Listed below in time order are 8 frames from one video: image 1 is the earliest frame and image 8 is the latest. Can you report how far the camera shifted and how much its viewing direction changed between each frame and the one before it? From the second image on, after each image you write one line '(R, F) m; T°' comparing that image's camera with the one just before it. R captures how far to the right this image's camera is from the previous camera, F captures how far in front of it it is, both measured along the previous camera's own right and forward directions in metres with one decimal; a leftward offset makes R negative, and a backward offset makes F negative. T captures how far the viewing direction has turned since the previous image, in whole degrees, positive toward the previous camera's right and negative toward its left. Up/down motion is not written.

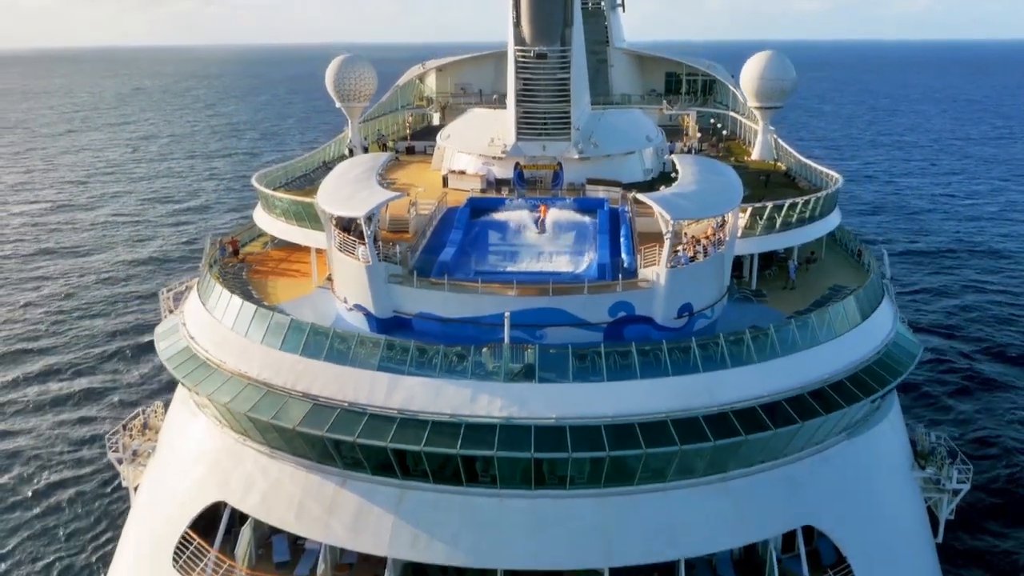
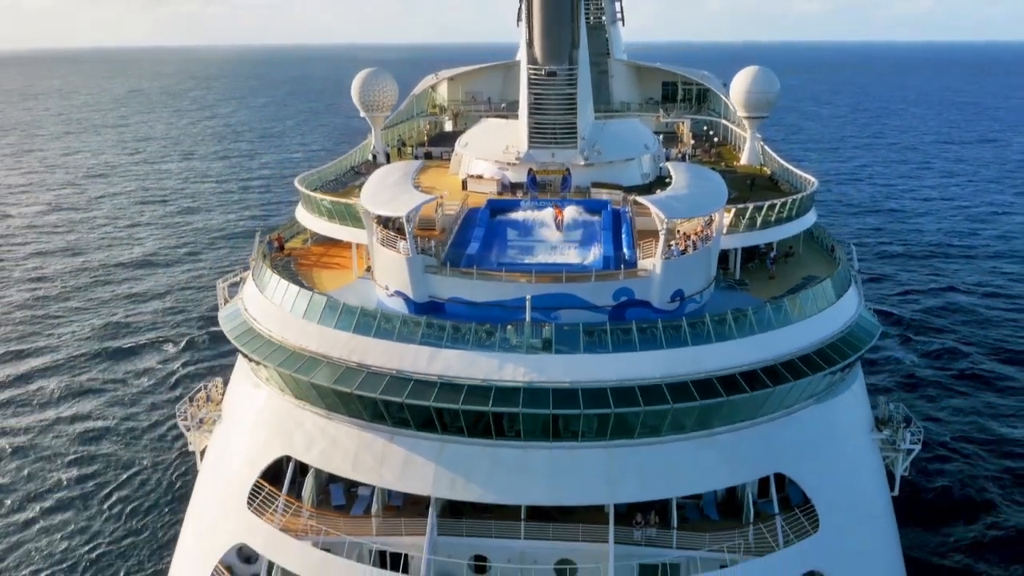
(-0.4, -2.5) m; 0°
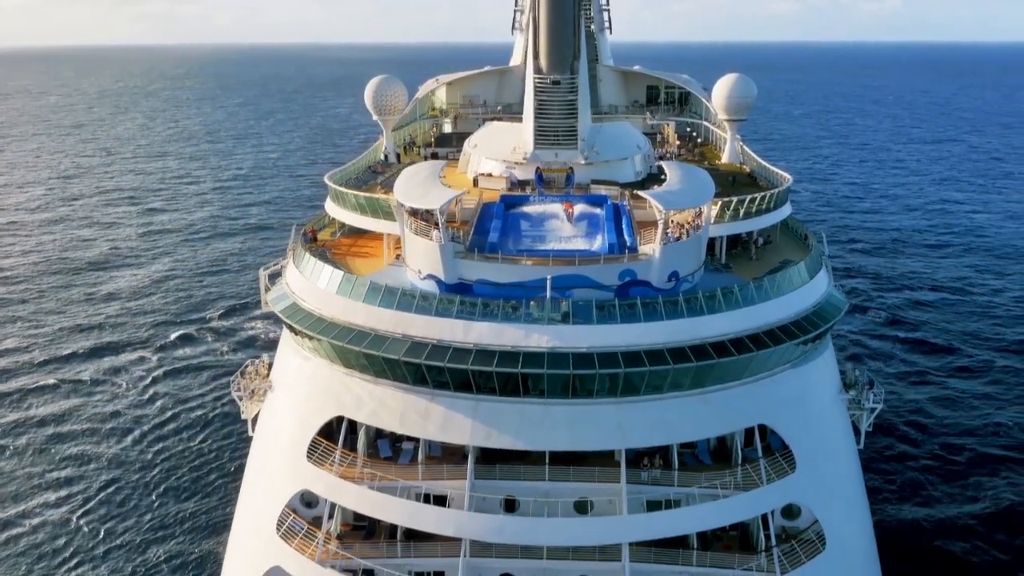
(-1.0, -2.6) m; +2°
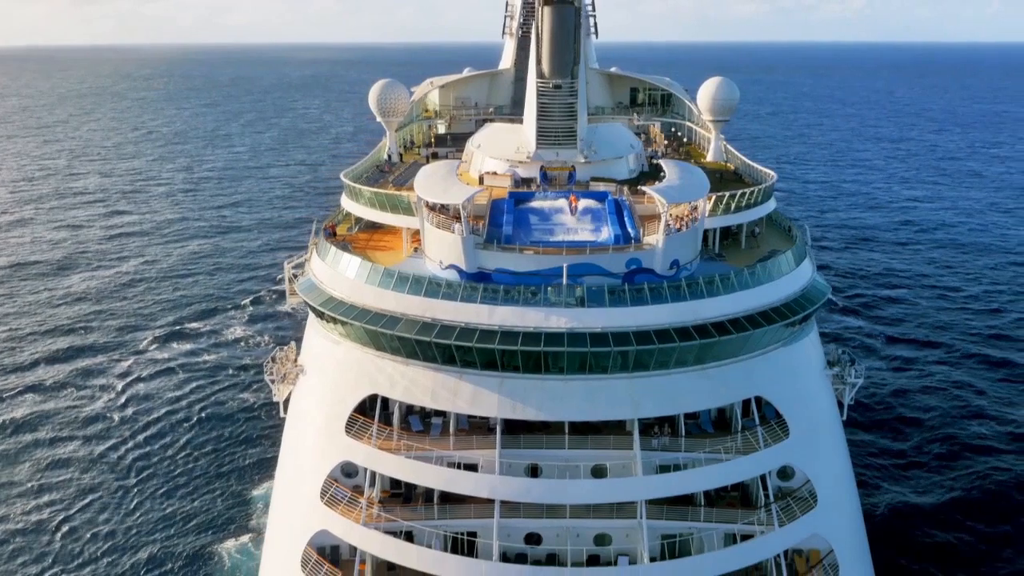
(-1.2, -1.7) m; +2°
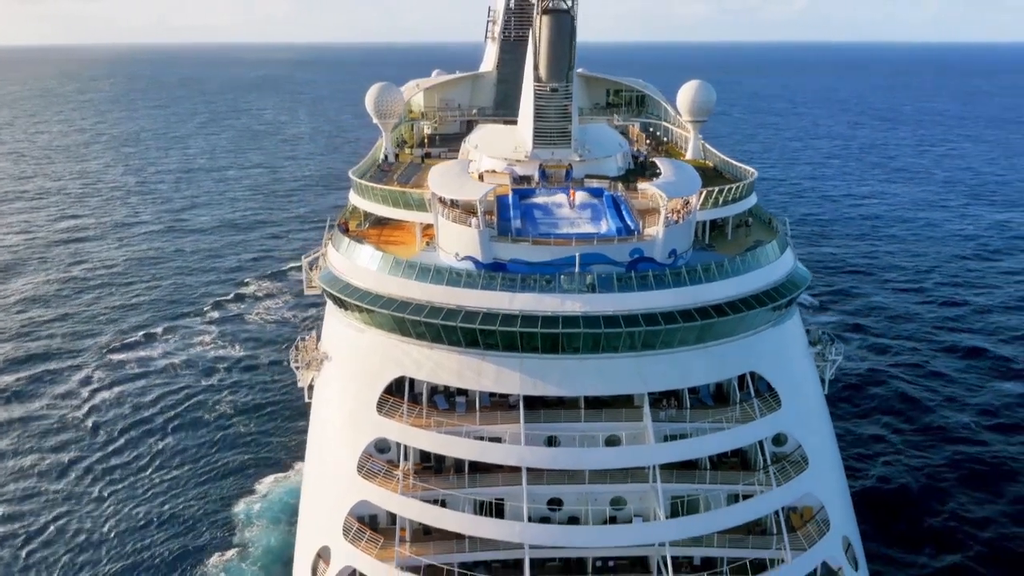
(-1.5, -1.6) m; +3°
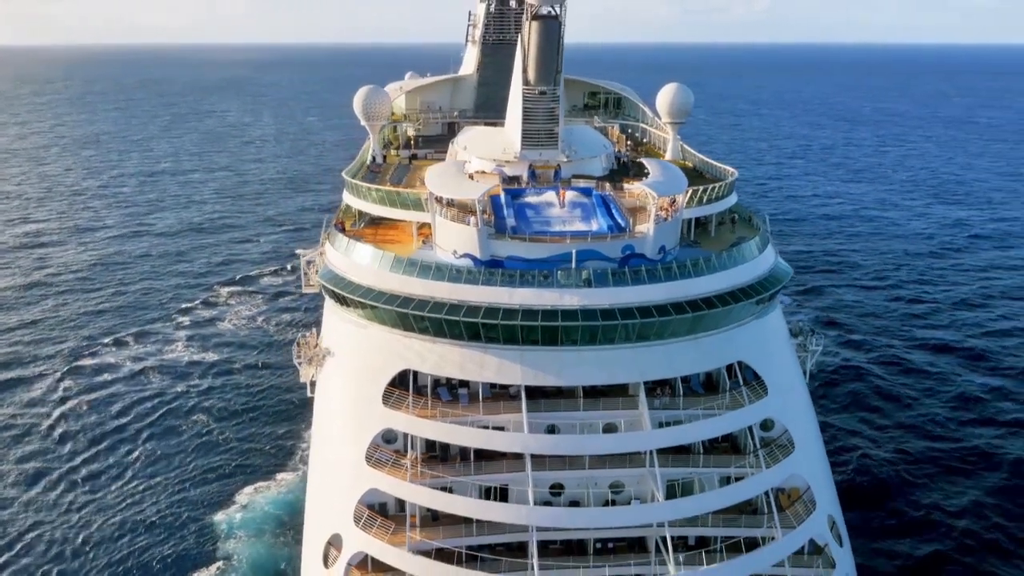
(-0.9, -0.8) m; +2°
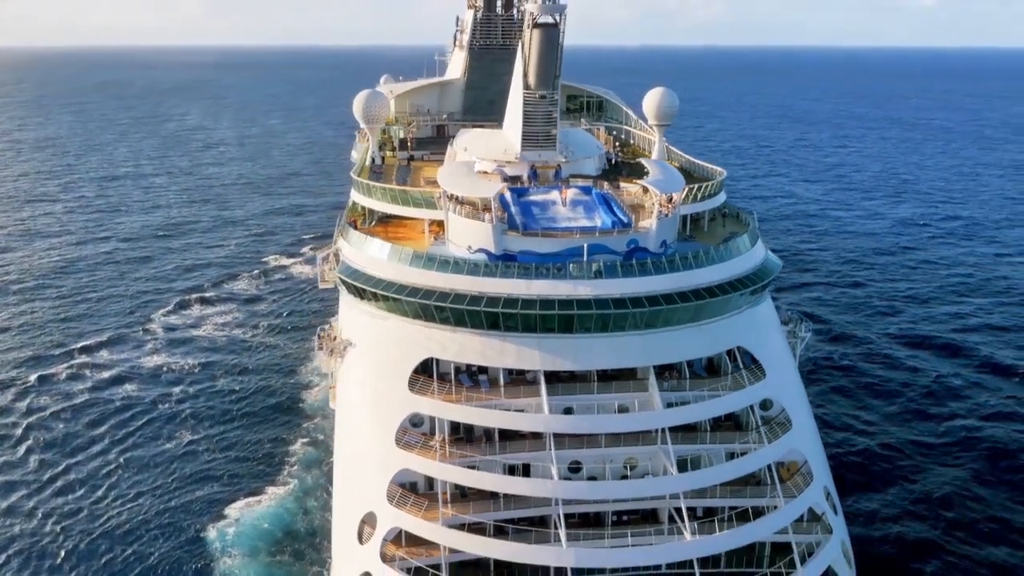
(-1.5, -1.4) m; +3°
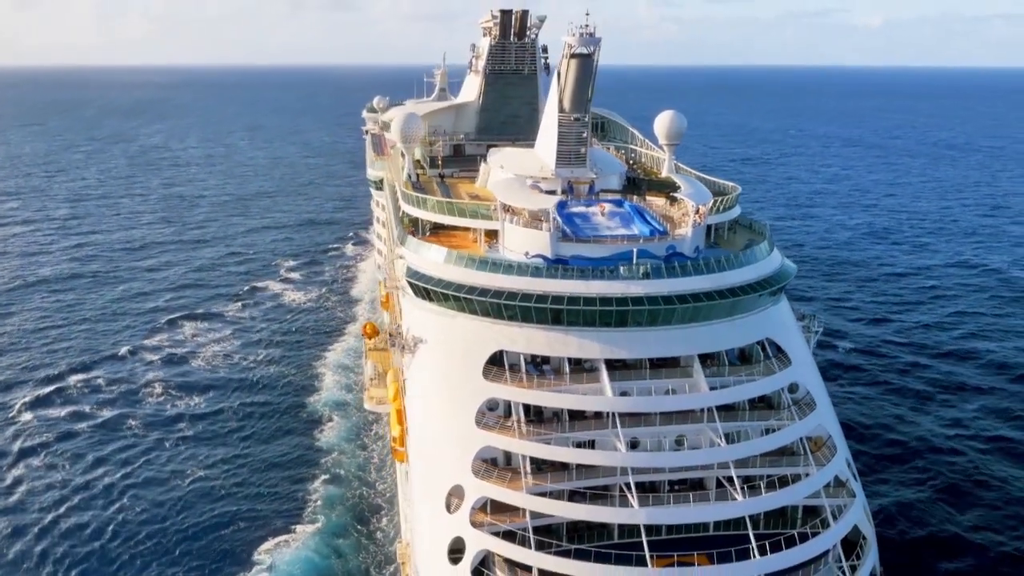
(-3.1, -3.0) m; +2°
